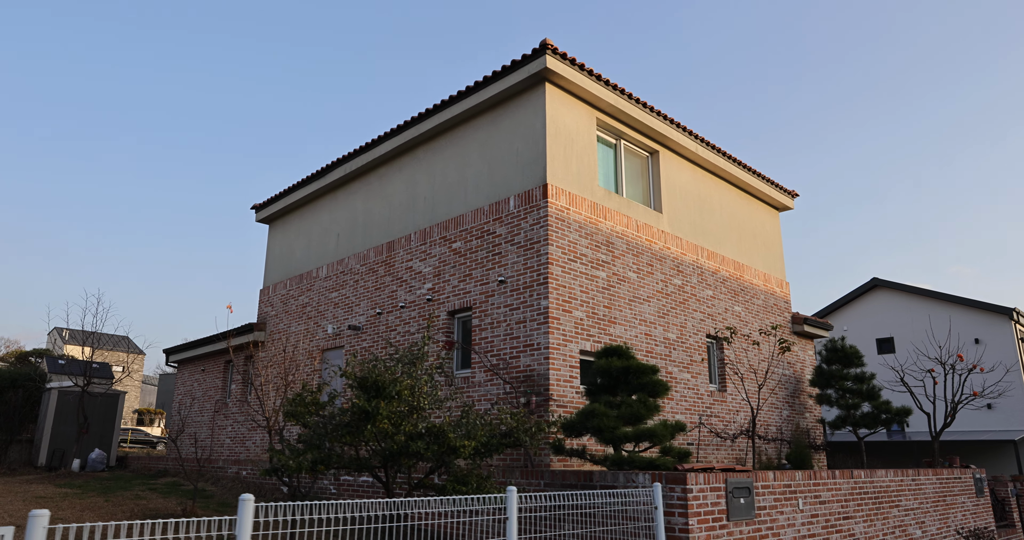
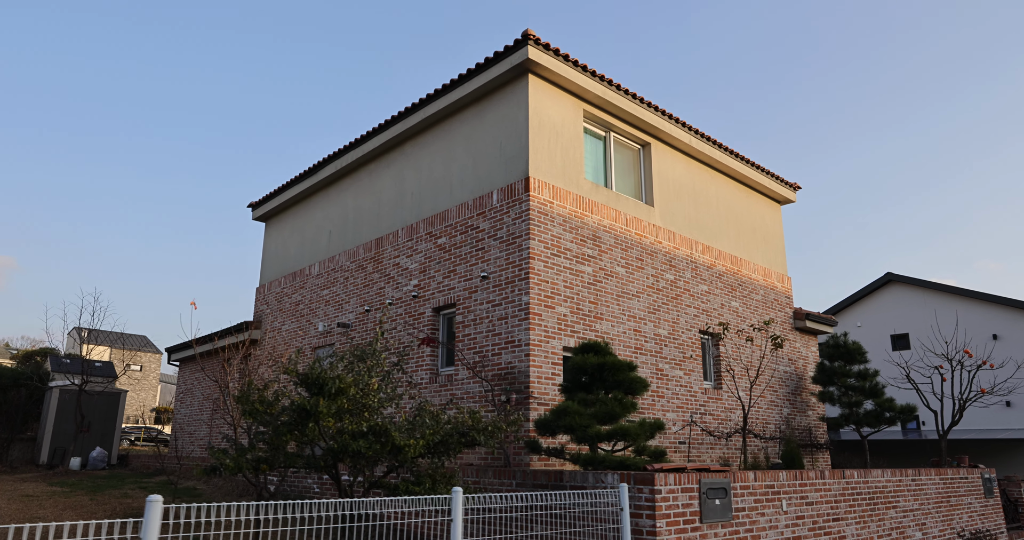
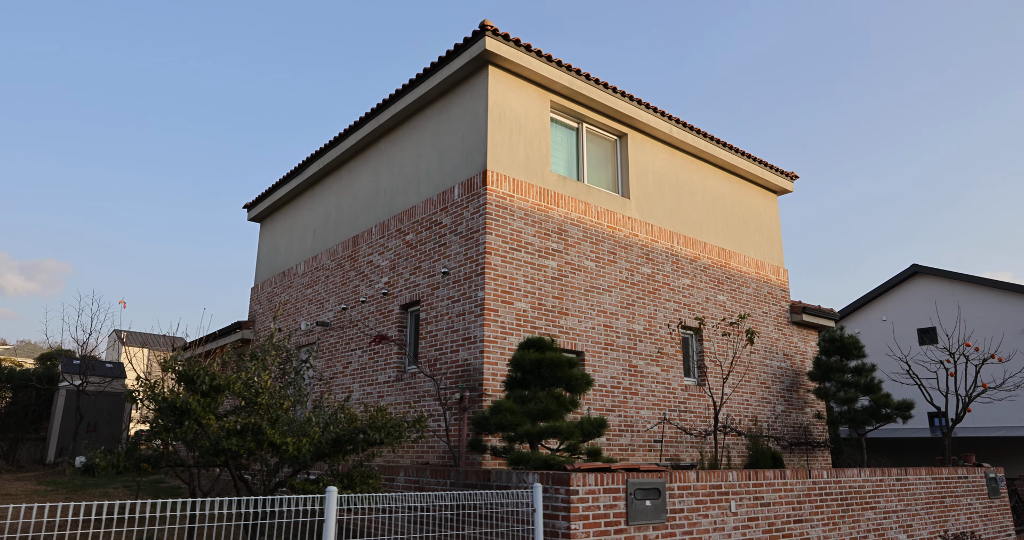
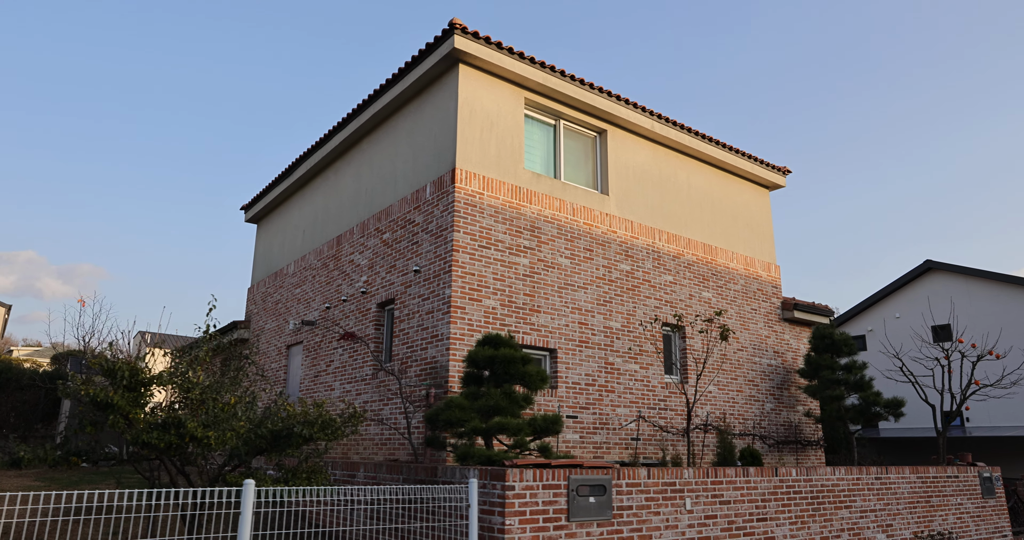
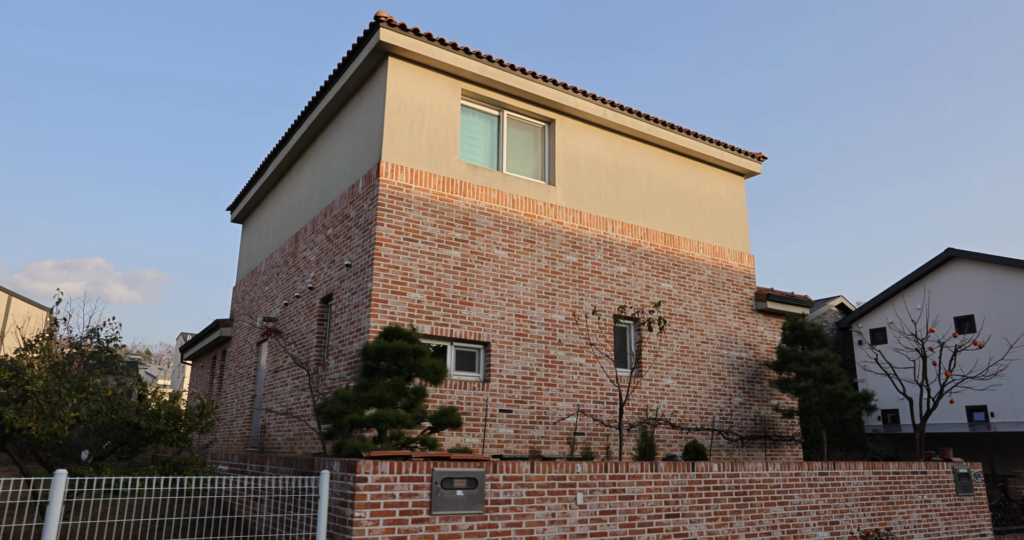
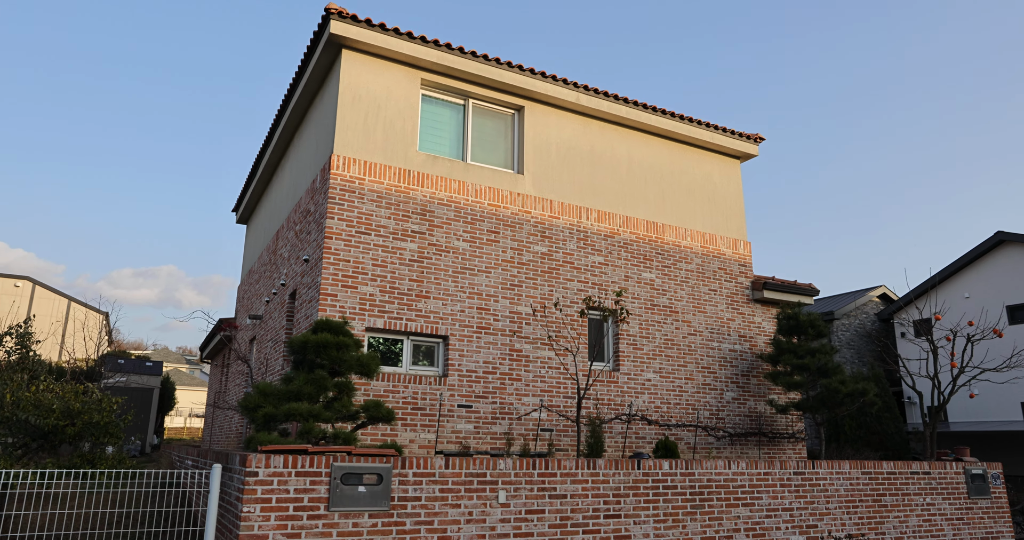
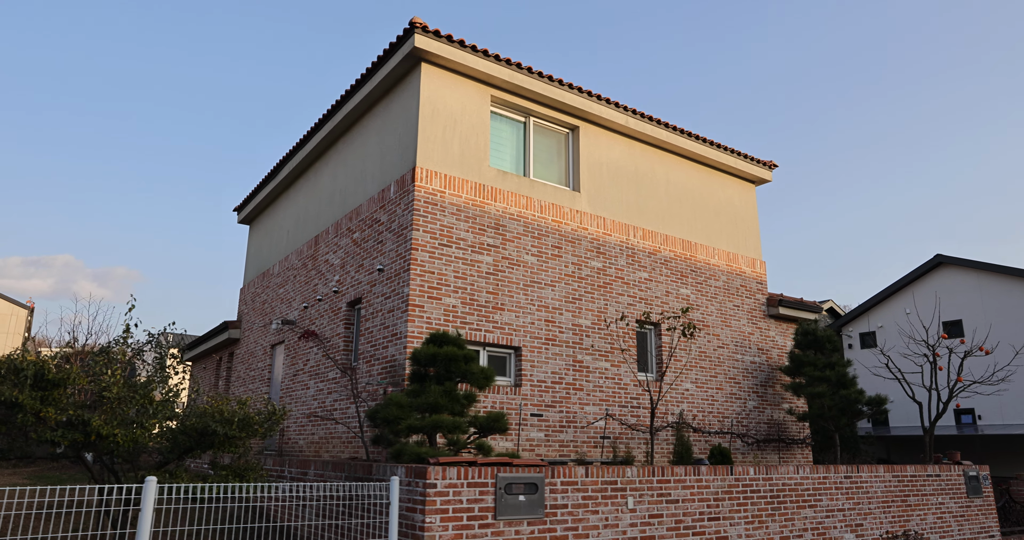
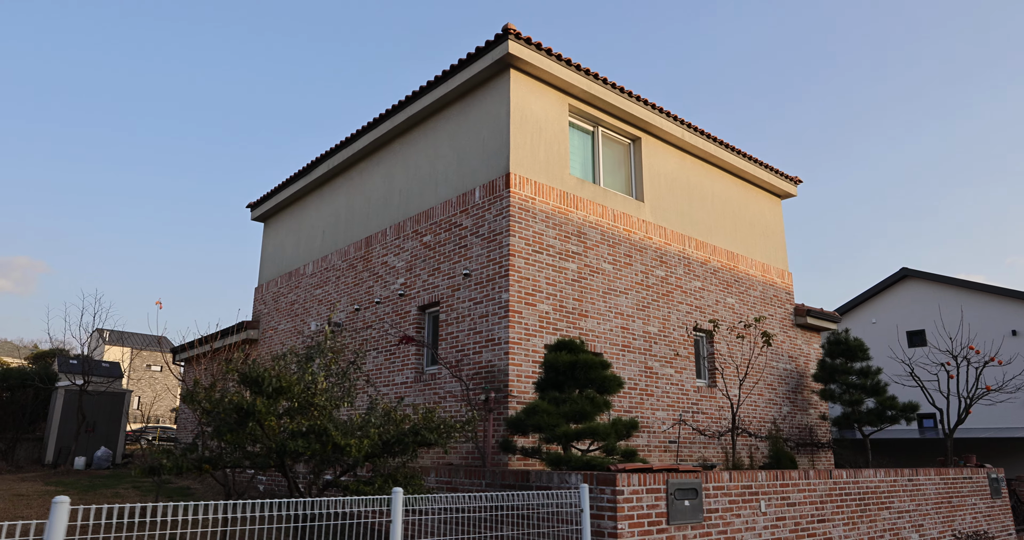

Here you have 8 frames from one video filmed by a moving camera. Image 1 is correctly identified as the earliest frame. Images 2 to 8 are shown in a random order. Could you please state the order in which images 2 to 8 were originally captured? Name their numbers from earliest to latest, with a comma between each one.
2, 8, 3, 4, 7, 5, 6
